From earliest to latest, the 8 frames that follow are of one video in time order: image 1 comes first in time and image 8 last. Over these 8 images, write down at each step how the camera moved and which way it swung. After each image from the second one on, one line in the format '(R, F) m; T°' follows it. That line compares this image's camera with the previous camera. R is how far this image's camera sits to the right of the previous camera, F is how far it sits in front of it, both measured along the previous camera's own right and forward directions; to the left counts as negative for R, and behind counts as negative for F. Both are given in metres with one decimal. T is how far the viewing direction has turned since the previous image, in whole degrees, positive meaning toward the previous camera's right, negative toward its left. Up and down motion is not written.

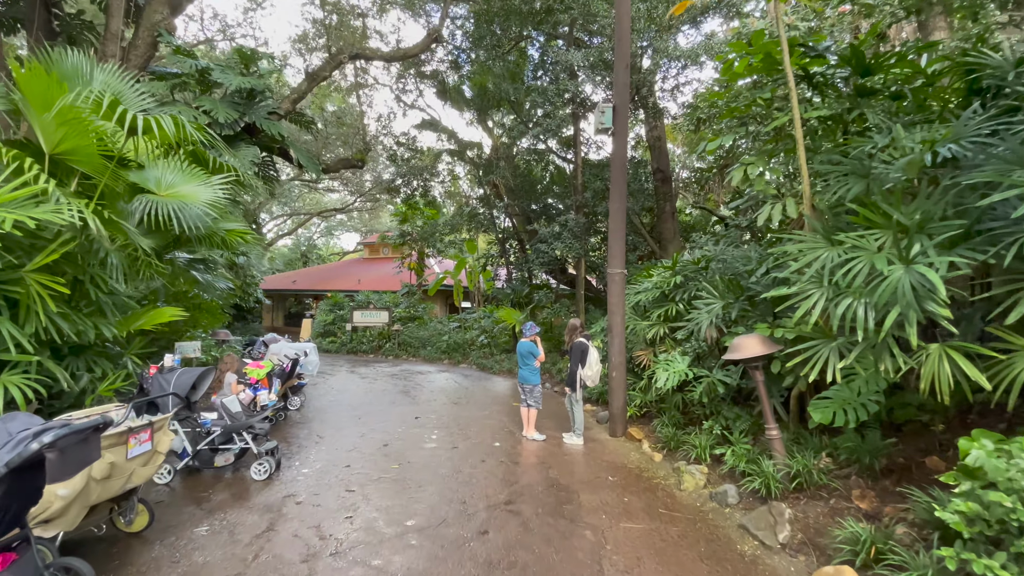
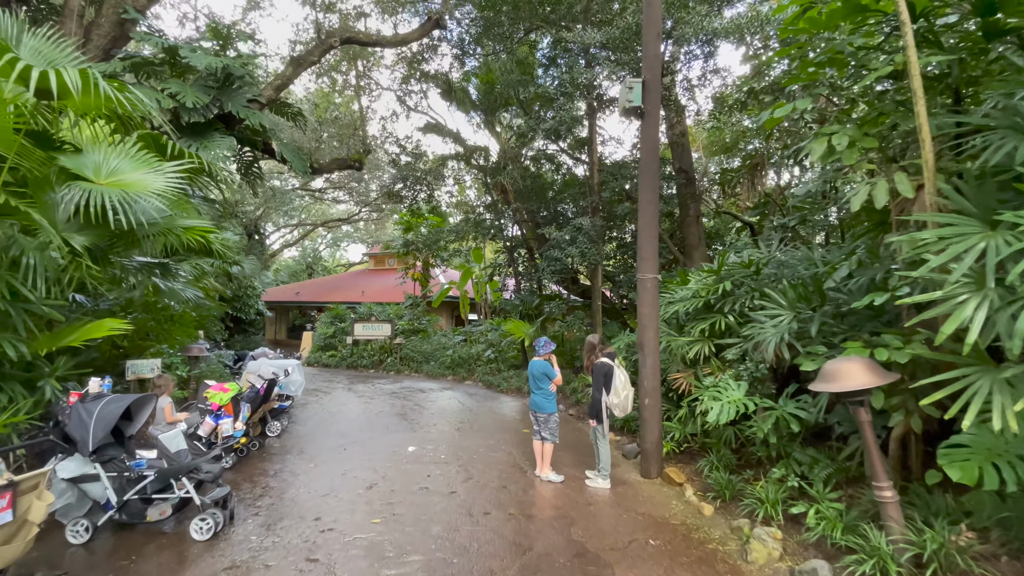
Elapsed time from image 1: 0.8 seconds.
(0.0, +0.8) m; -1°
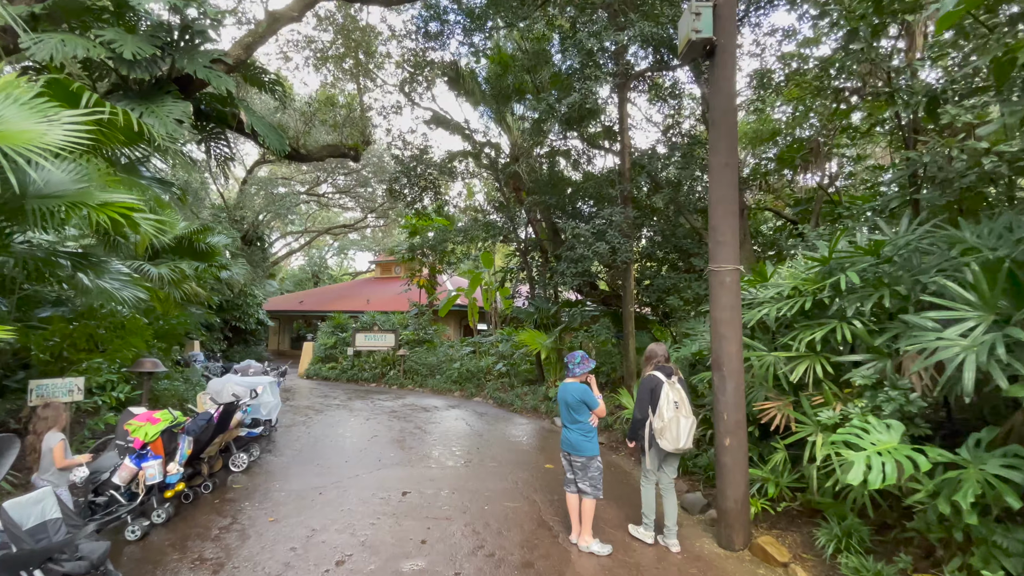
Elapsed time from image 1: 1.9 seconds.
(-0.1, +1.1) m; -1°
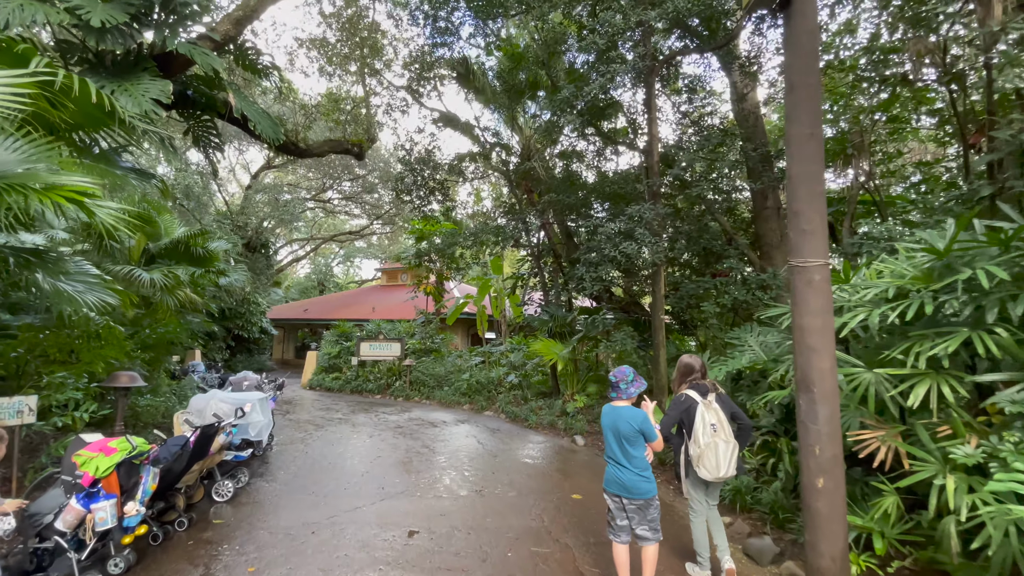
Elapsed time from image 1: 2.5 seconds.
(-0.1, +0.6) m; -1°
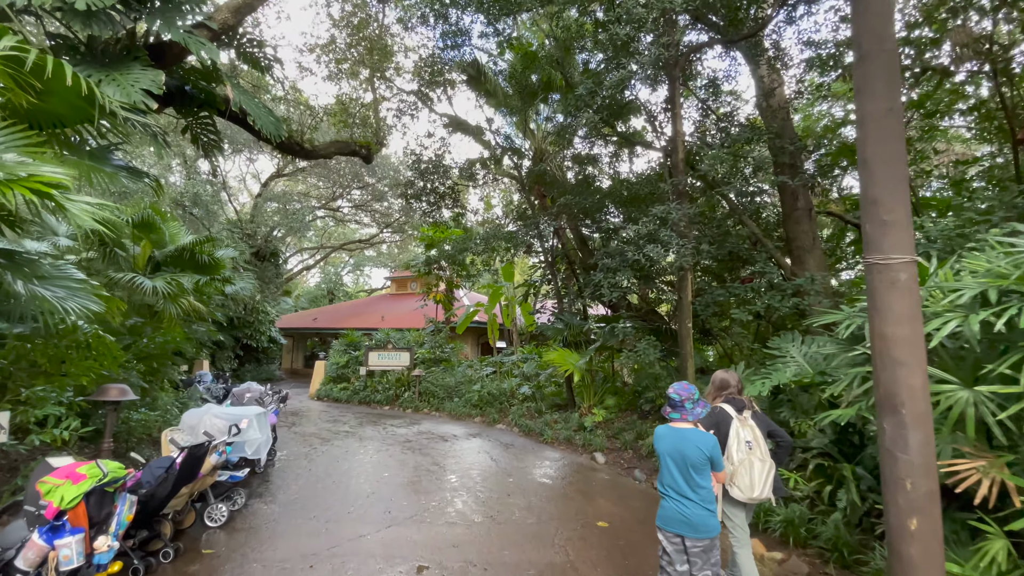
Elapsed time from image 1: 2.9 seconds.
(-0.1, +0.3) m; -1°
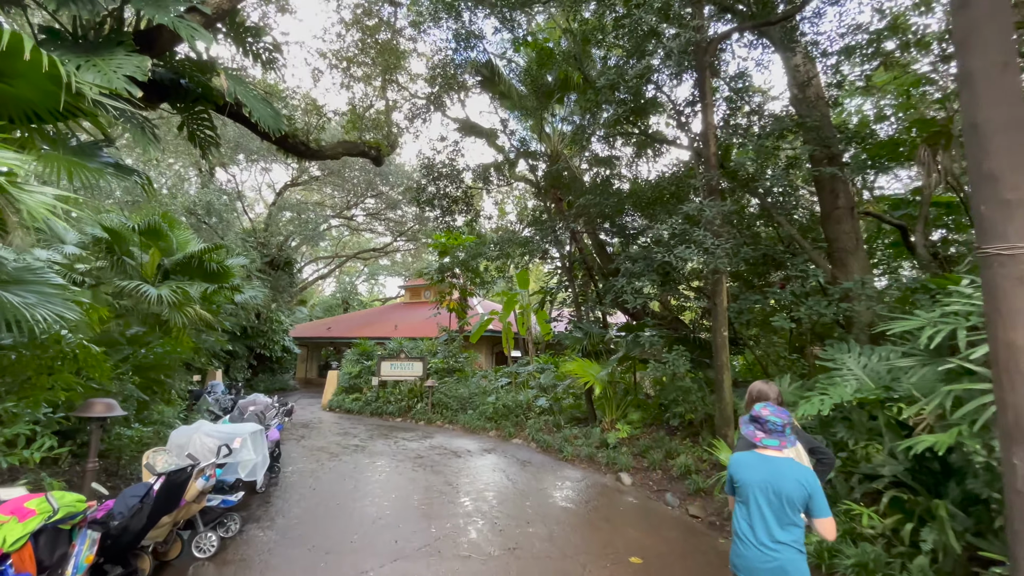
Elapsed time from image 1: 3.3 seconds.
(0.0, +0.4) m; -2°
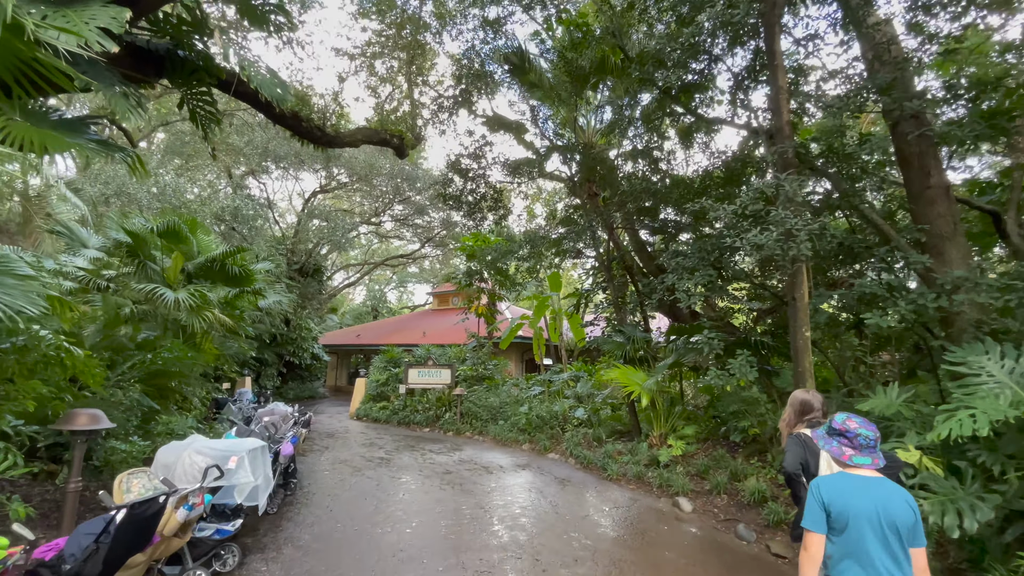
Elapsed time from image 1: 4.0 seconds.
(-0.1, +0.6) m; -3°
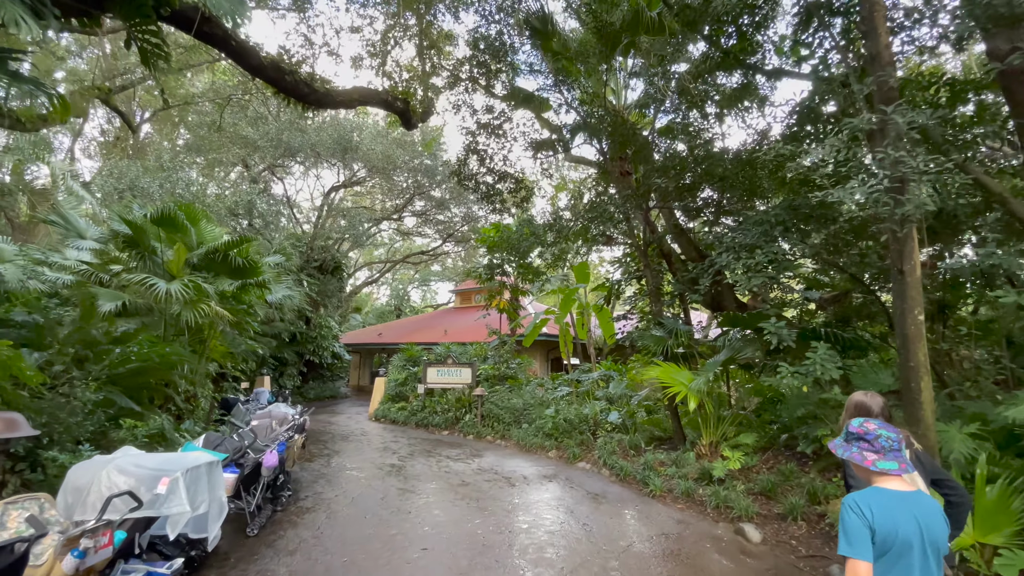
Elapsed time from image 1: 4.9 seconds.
(0.0, +0.8) m; -3°
